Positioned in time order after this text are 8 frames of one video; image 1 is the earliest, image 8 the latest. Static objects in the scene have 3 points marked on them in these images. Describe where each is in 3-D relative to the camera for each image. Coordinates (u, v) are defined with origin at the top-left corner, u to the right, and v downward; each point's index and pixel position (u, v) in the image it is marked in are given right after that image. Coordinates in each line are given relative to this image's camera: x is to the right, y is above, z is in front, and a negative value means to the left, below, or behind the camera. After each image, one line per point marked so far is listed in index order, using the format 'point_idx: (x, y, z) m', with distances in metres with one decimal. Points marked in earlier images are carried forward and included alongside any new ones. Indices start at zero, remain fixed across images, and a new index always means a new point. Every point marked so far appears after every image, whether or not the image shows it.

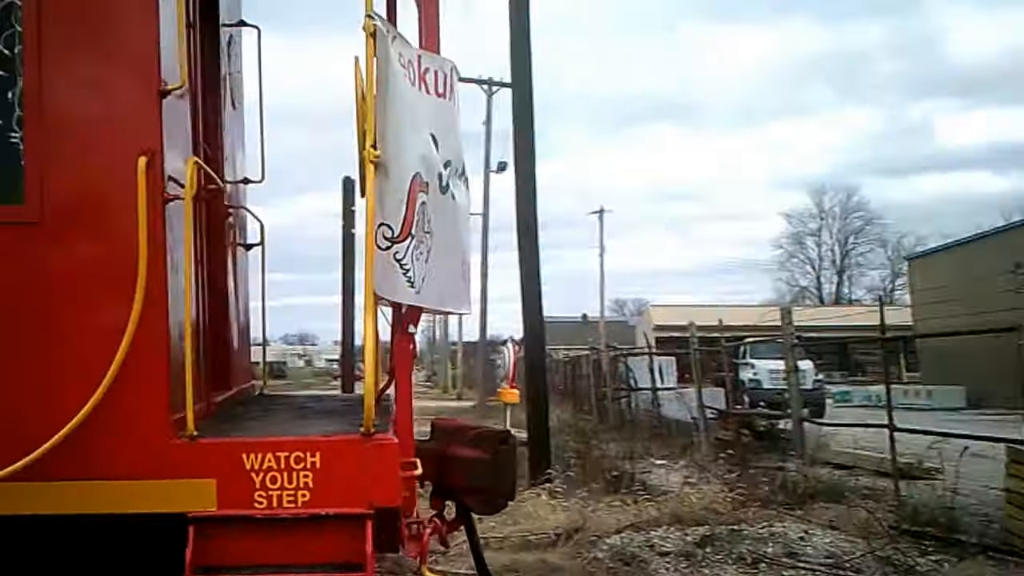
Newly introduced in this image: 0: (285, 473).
0: (-0.4, -0.3, +2.2) m
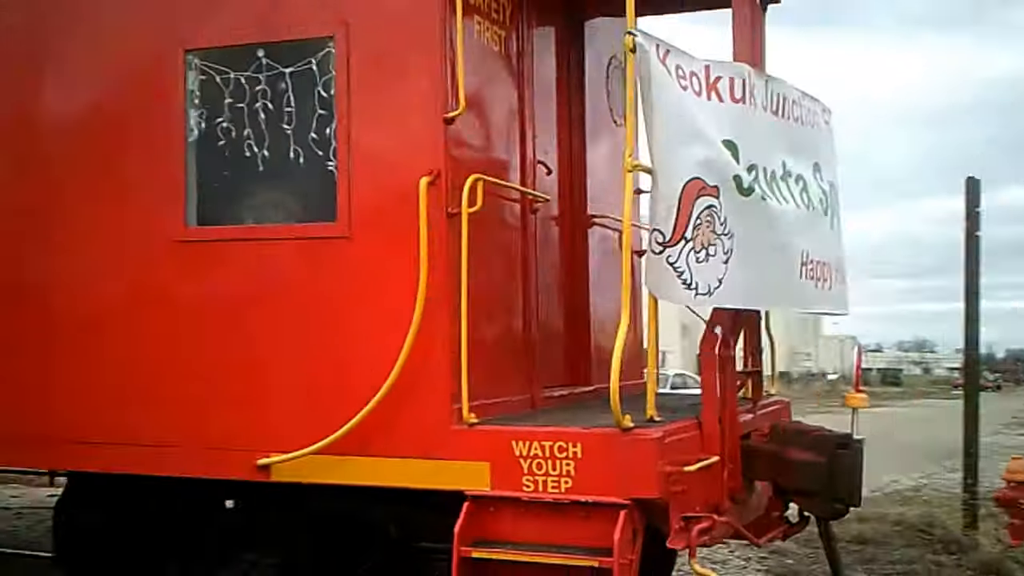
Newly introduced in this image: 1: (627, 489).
0: (+0.1, -0.3, +2.4) m
1: (+0.2, -0.3, +2.3) m
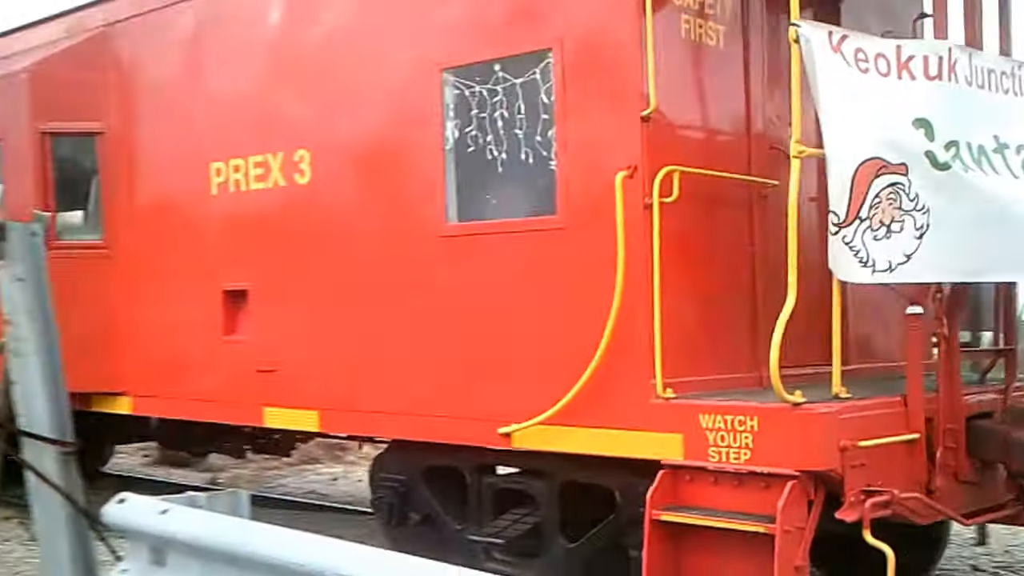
0: (+0.4, -0.3, +2.6) m
1: (+0.5, -0.3, +2.5) m
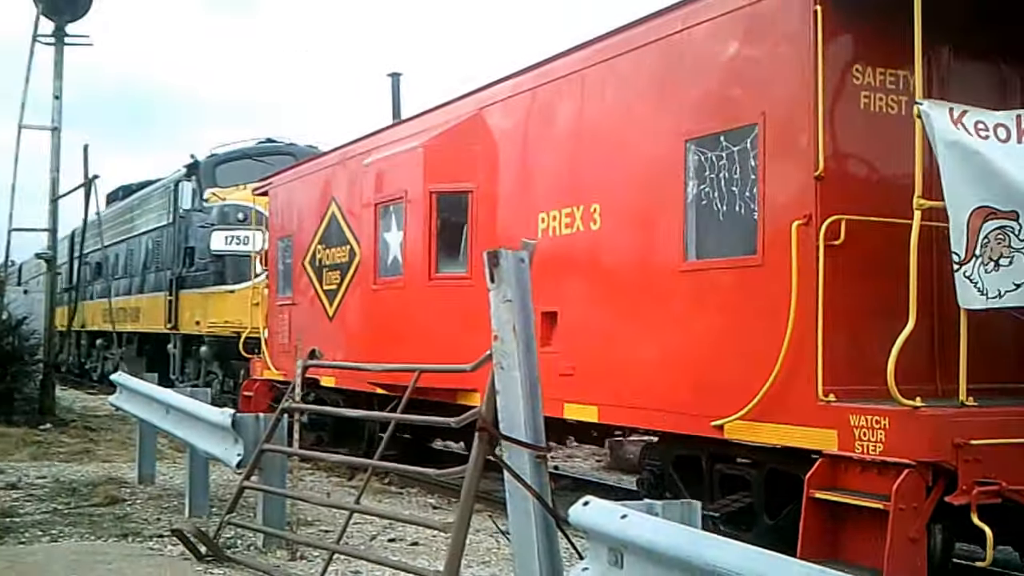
0: (+0.8, -0.3, +3.2) m
1: (+0.9, -0.4, +3.1) m
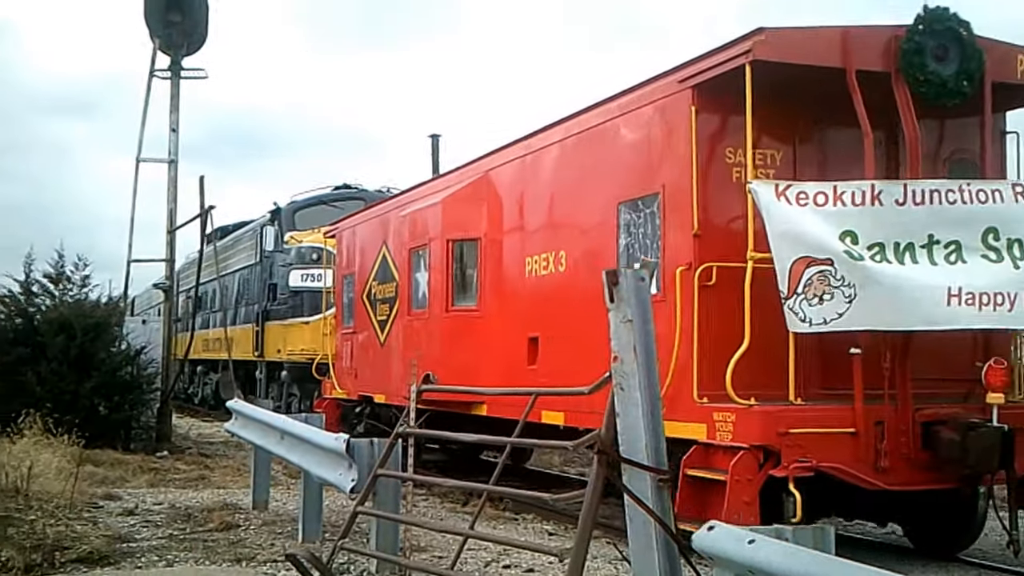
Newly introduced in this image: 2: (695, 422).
0: (+0.7, -0.4, +4.3) m
1: (+0.7, -0.5, +4.2) m
2: (+0.6, -0.4, +4.5) m
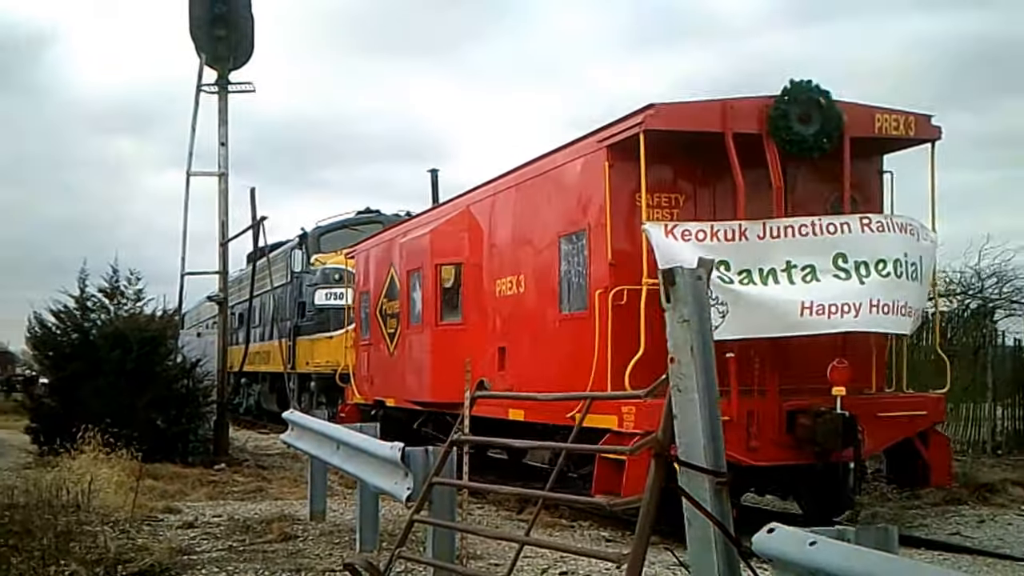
0: (+0.5, -0.5, +5.4) m
1: (+0.5, -0.5, +5.2) m
2: (+0.4, -0.5, +5.5) m
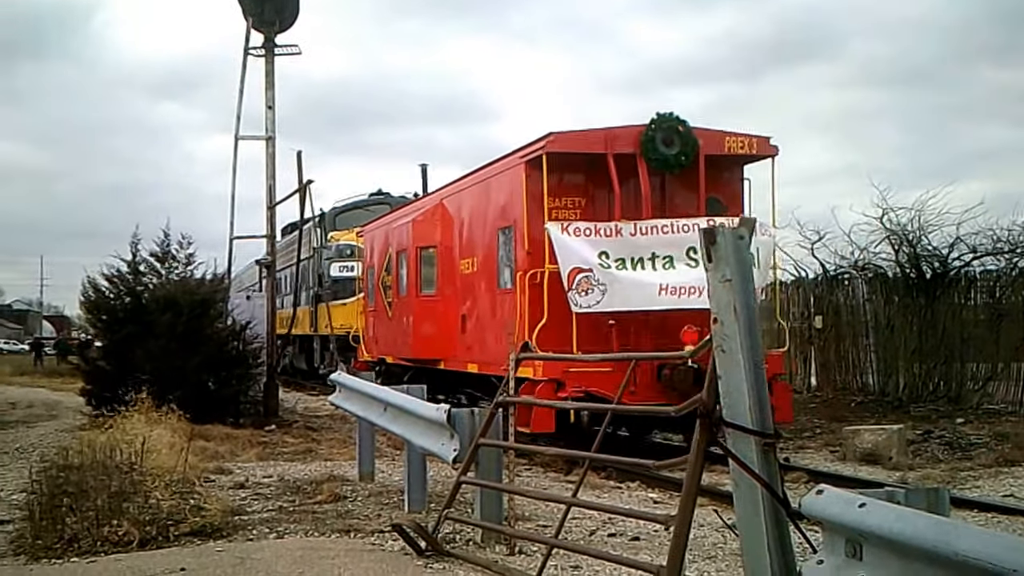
0: (+0.3, -0.4, +6.1) m
1: (+0.3, -0.5, +6.0) m
2: (+0.2, -0.4, +6.2) m
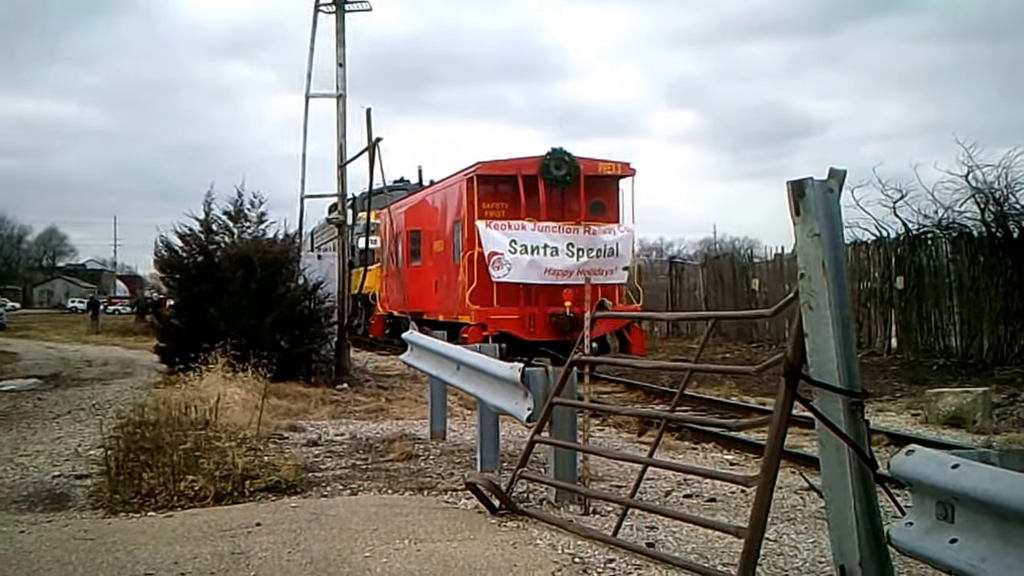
0: (+4.1, +0.4, +2.9) m
1: (+4.2, +0.4, +2.8) m
2: (+4.1, +0.4, +3.1) m
